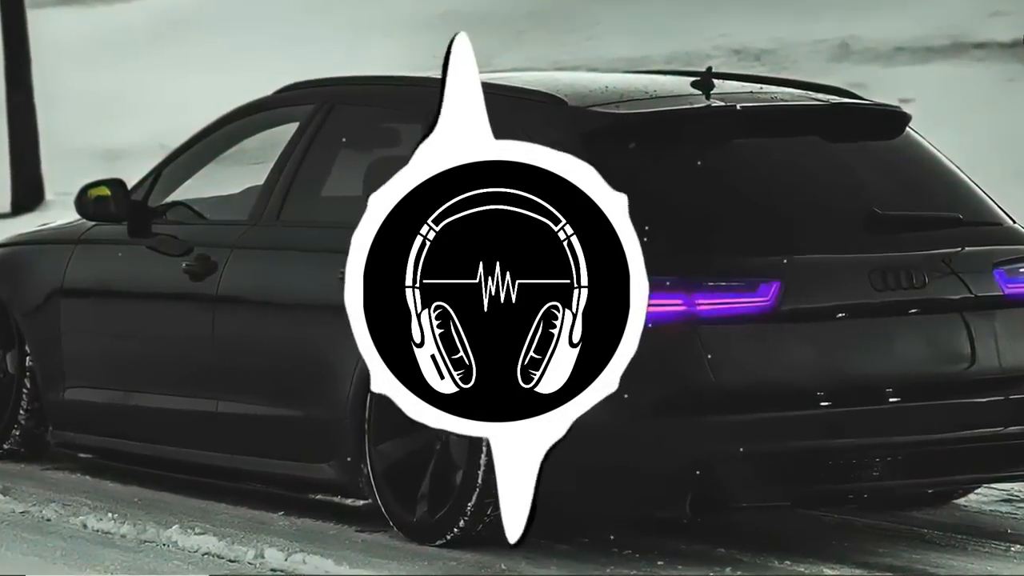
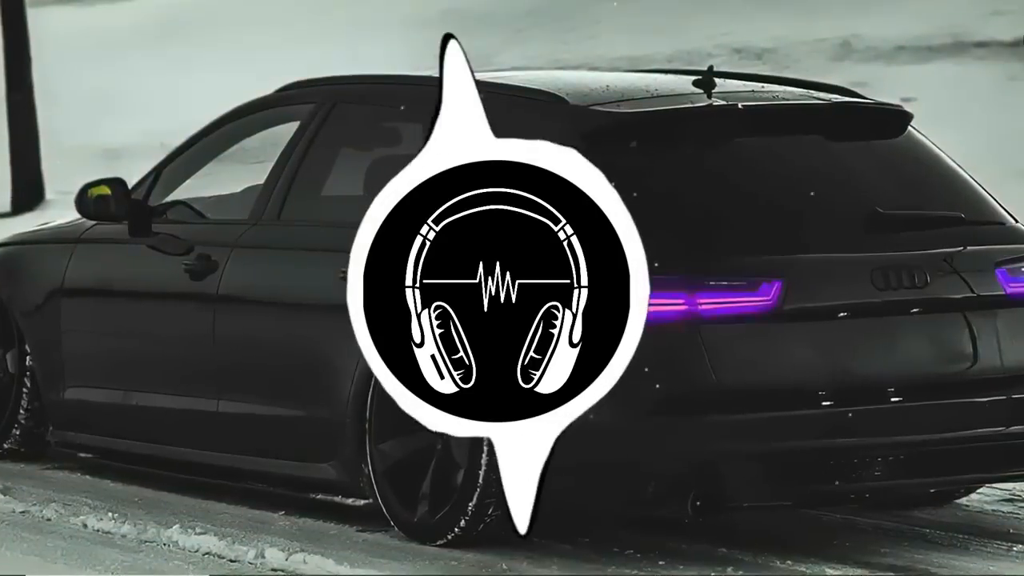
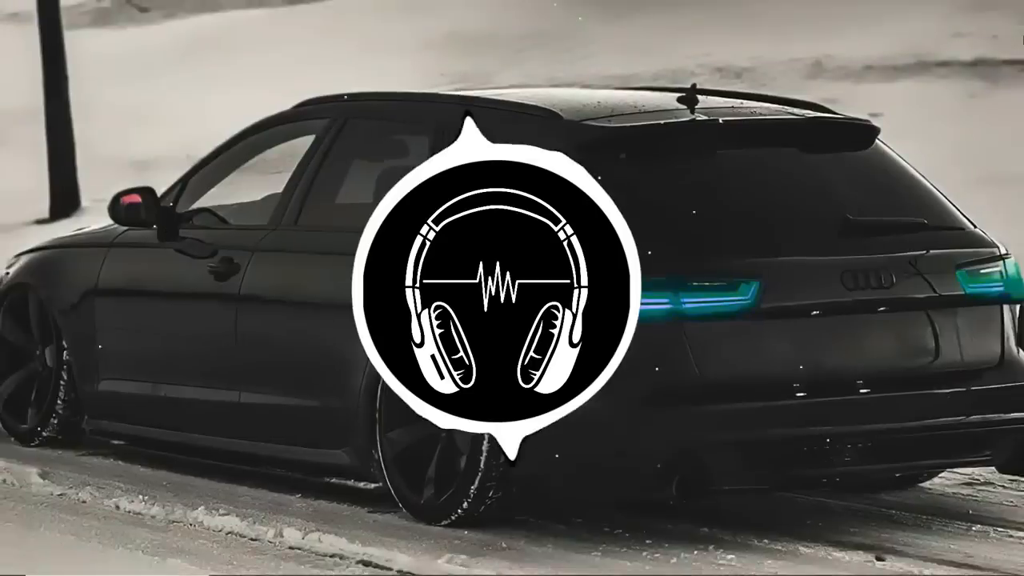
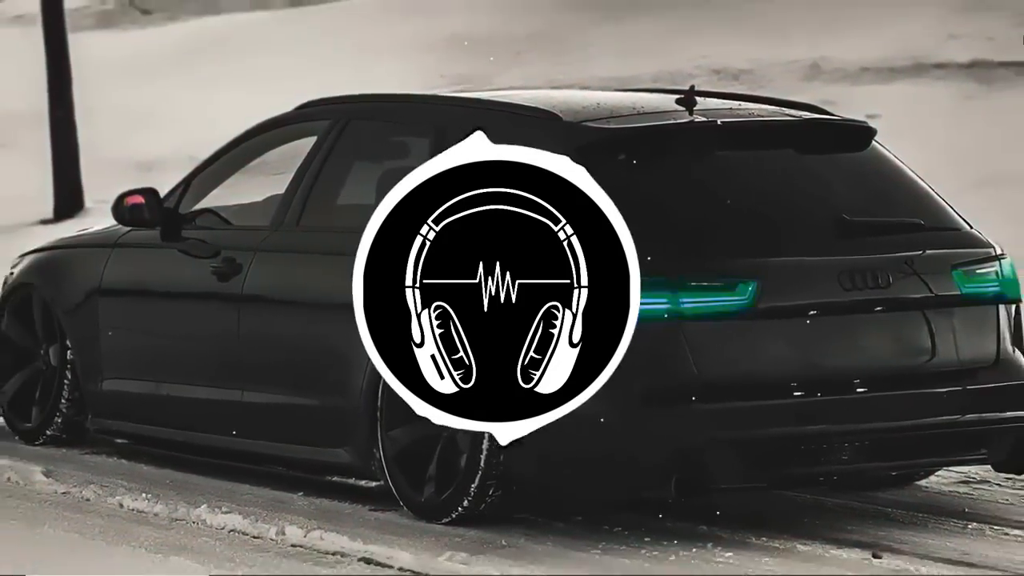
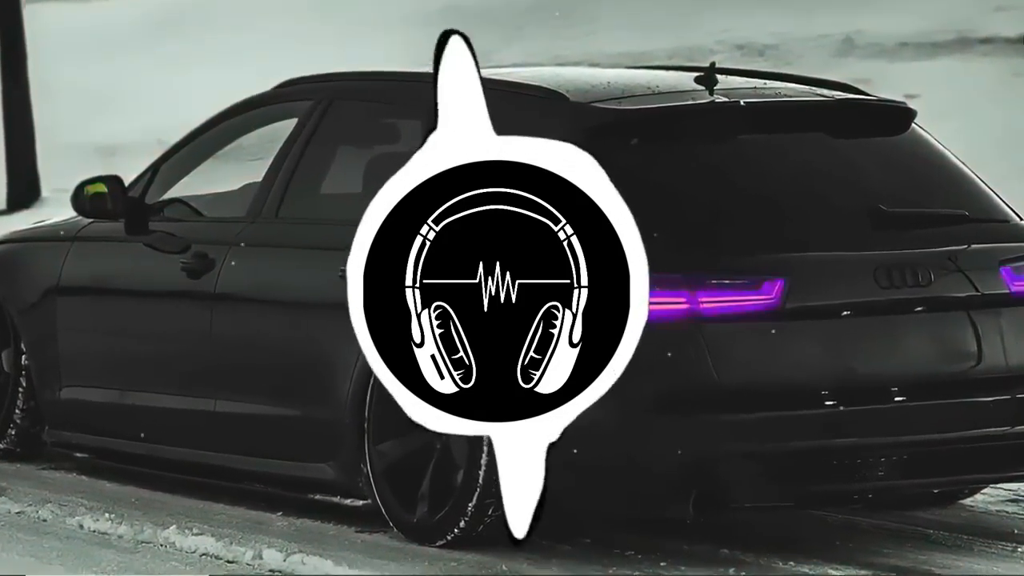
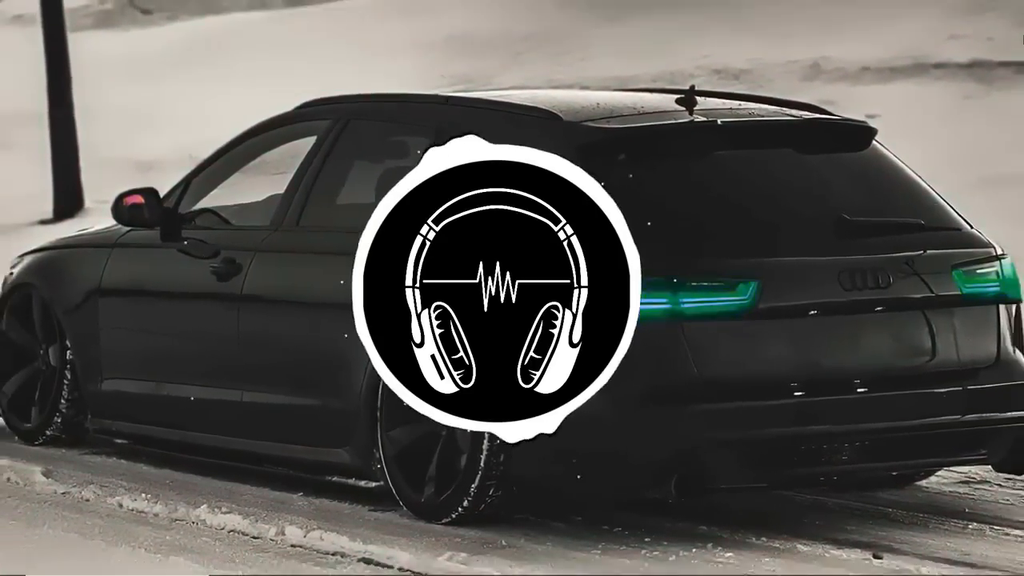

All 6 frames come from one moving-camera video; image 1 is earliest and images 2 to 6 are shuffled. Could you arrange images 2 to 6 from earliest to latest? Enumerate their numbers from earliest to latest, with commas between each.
4, 5, 3, 2, 6
